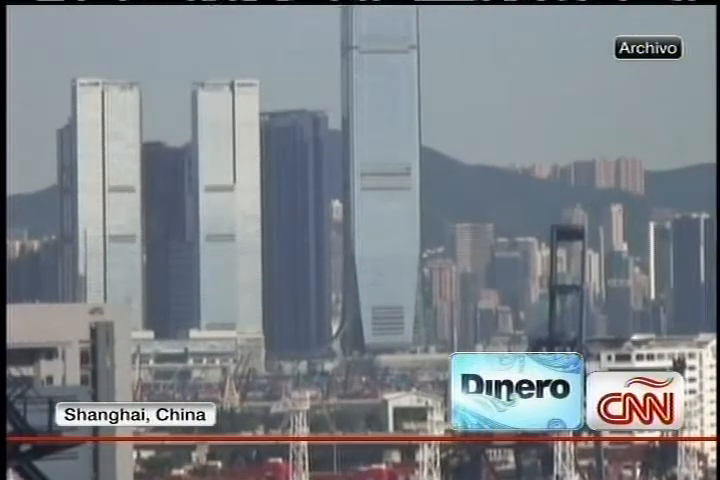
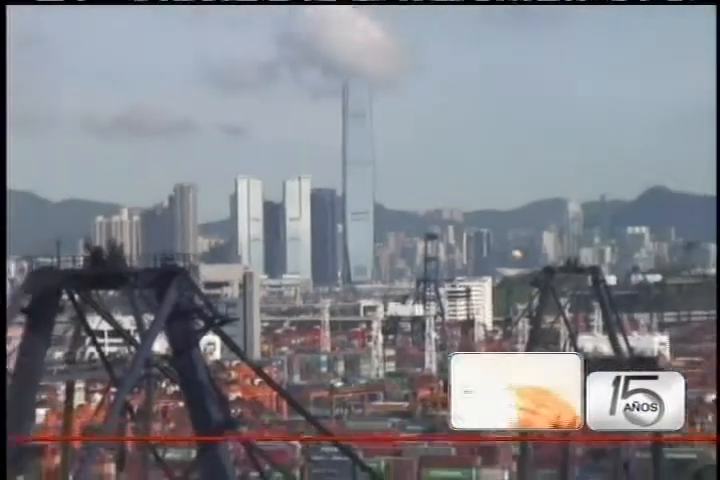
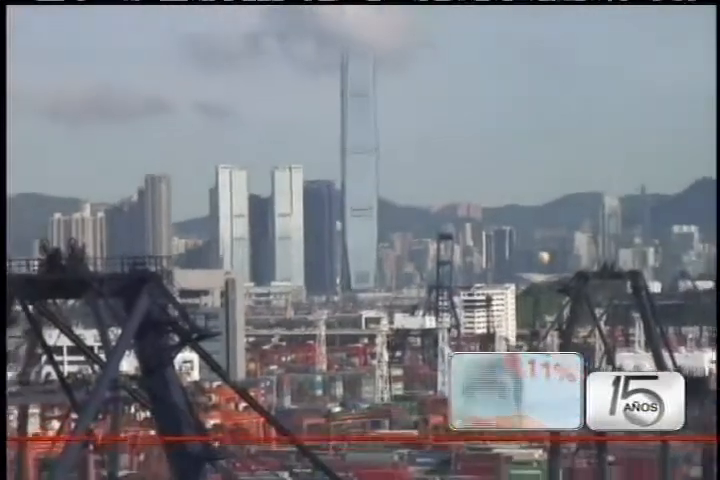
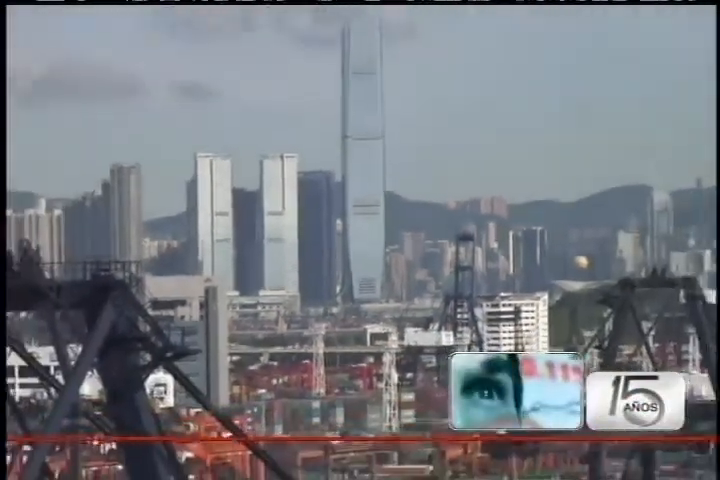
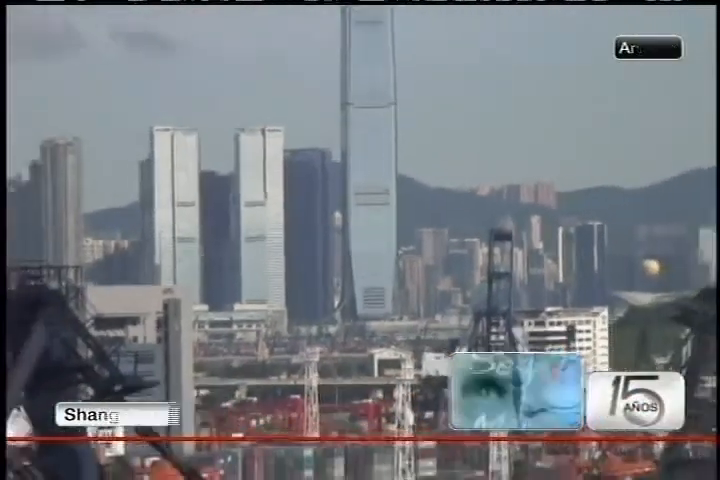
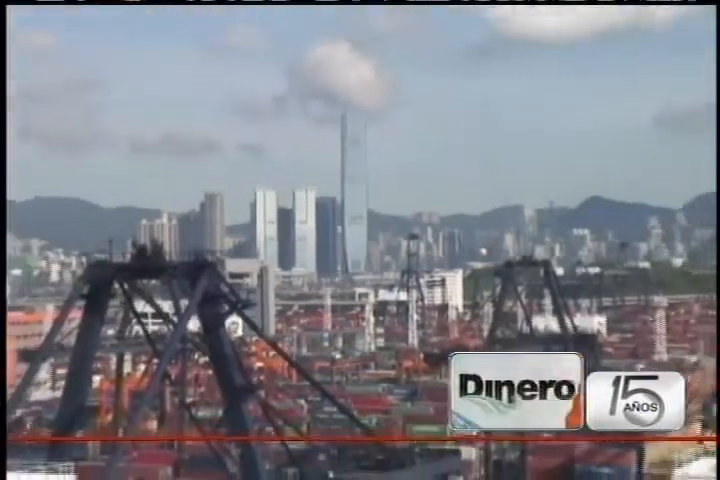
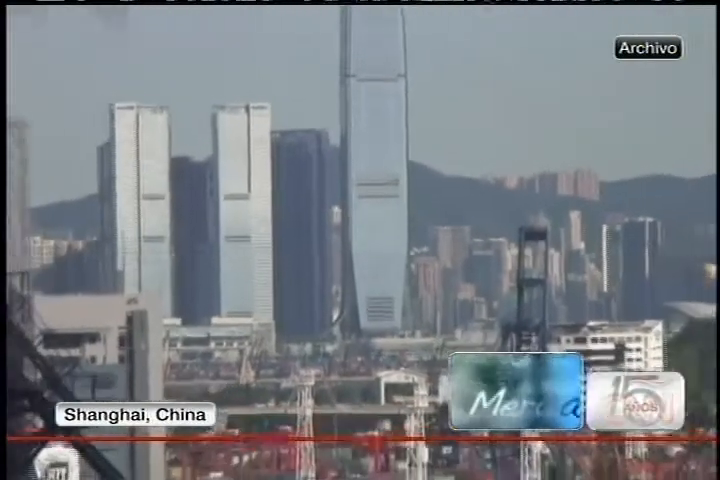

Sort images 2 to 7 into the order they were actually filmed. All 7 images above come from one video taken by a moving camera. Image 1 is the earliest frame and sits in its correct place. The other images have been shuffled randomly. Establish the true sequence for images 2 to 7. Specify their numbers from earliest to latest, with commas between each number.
7, 5, 4, 3, 2, 6
